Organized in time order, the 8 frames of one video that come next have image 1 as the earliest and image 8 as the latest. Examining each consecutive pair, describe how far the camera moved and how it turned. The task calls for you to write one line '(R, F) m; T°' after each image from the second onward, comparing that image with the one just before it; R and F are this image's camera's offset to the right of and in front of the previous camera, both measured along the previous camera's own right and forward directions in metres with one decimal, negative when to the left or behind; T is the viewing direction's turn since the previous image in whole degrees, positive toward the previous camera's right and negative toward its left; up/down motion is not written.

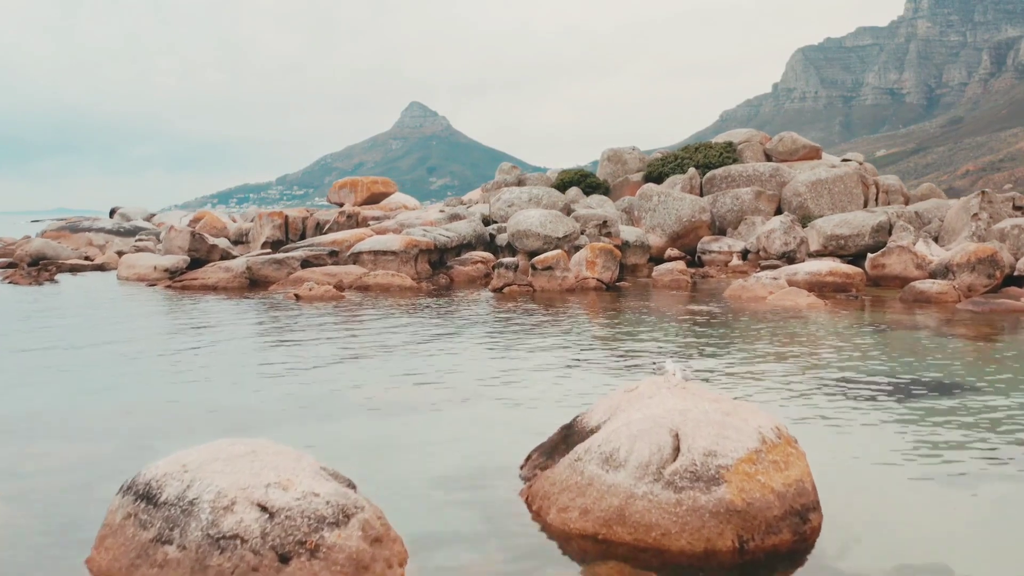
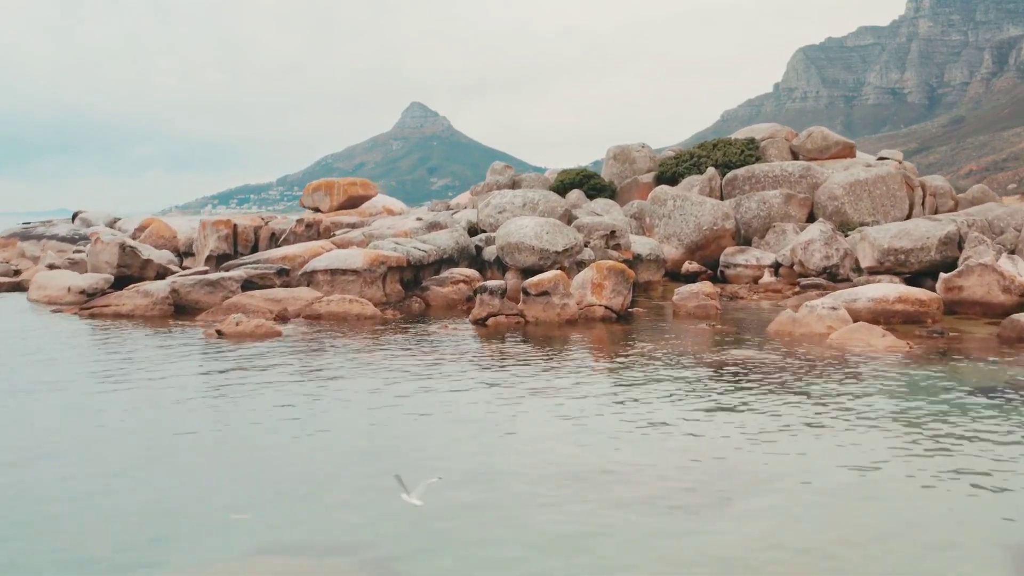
(+0.3, +5.3) m; 0°
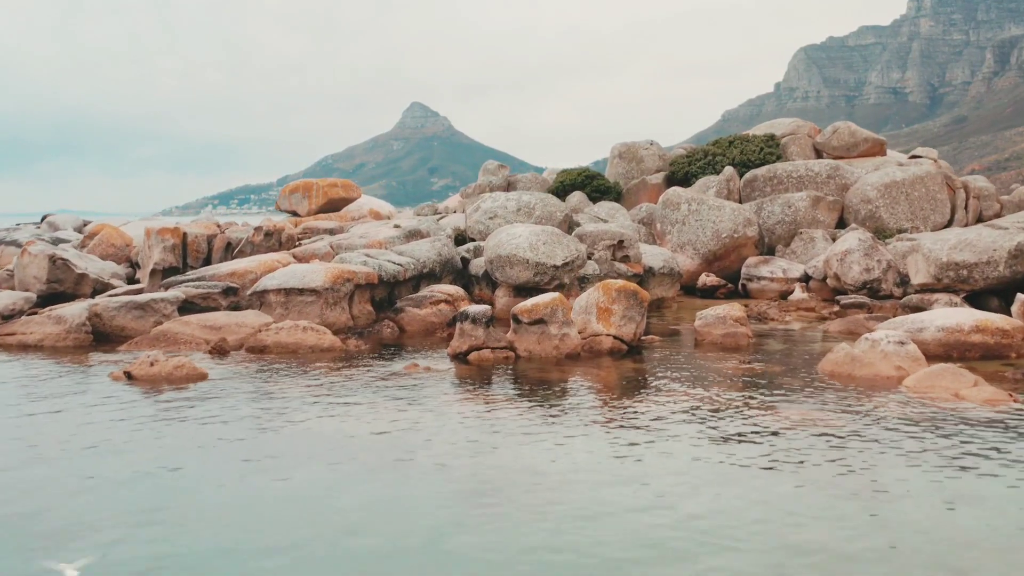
(+0.2, +3.8) m; 0°
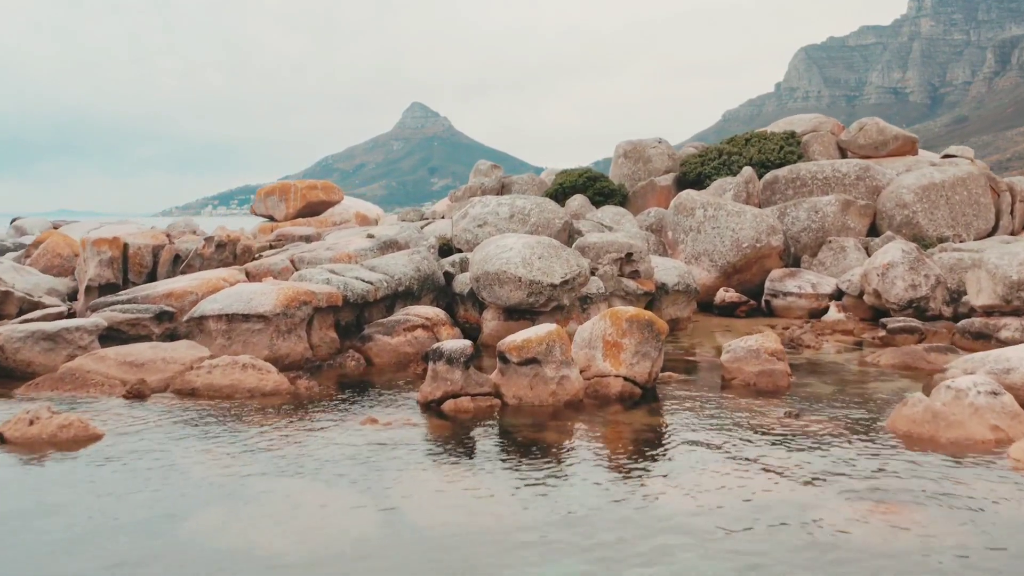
(+0.2, +3.3) m; 0°
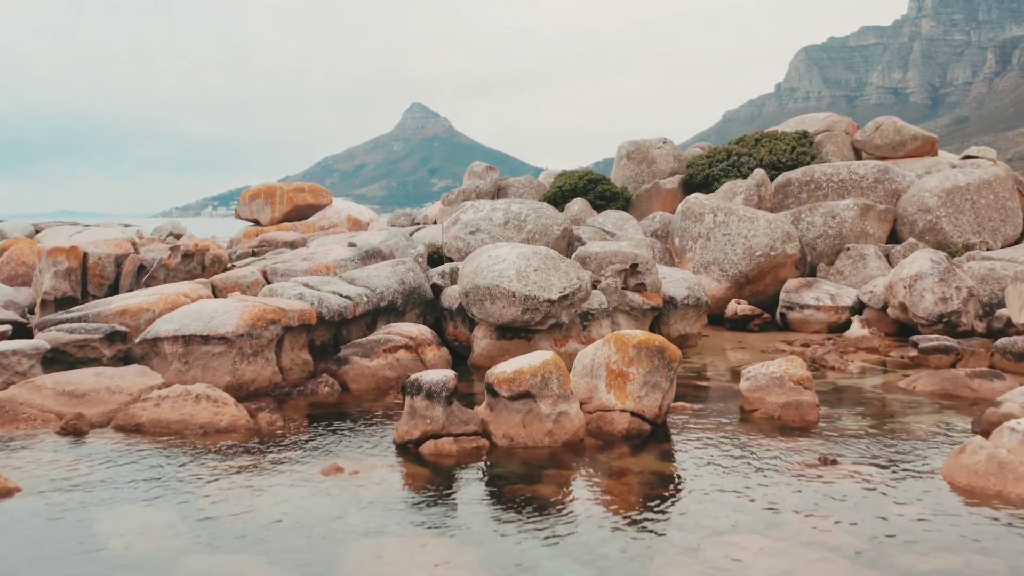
(+0.1, +1.8) m; 0°
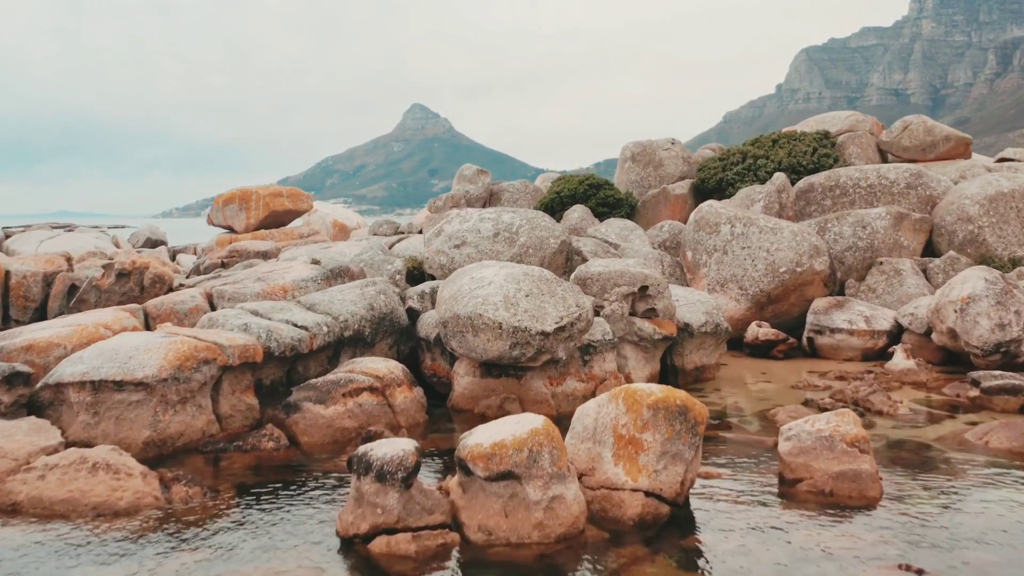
(+0.2, +2.7) m; 0°
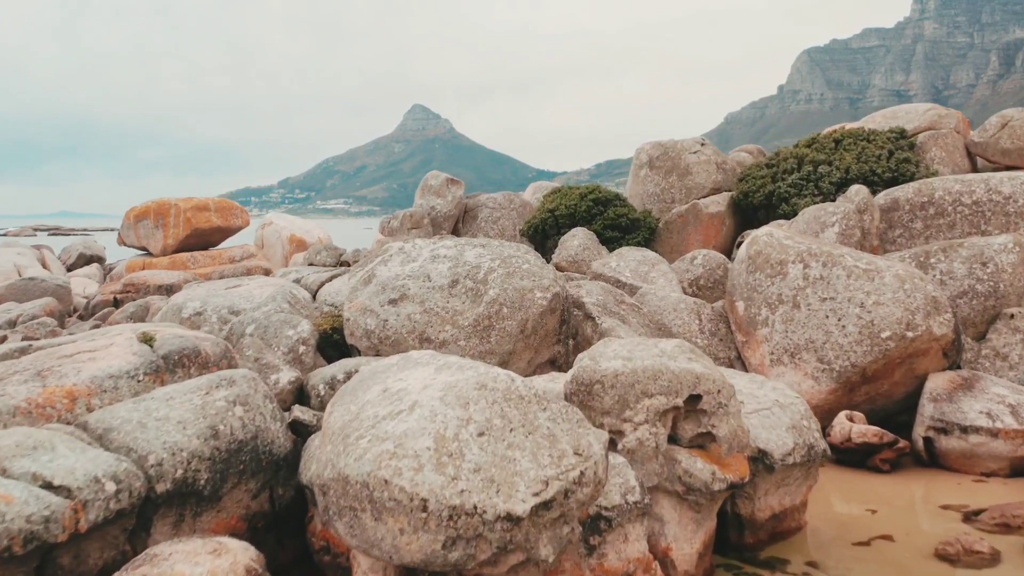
(+0.5, +6.7) m; 0°
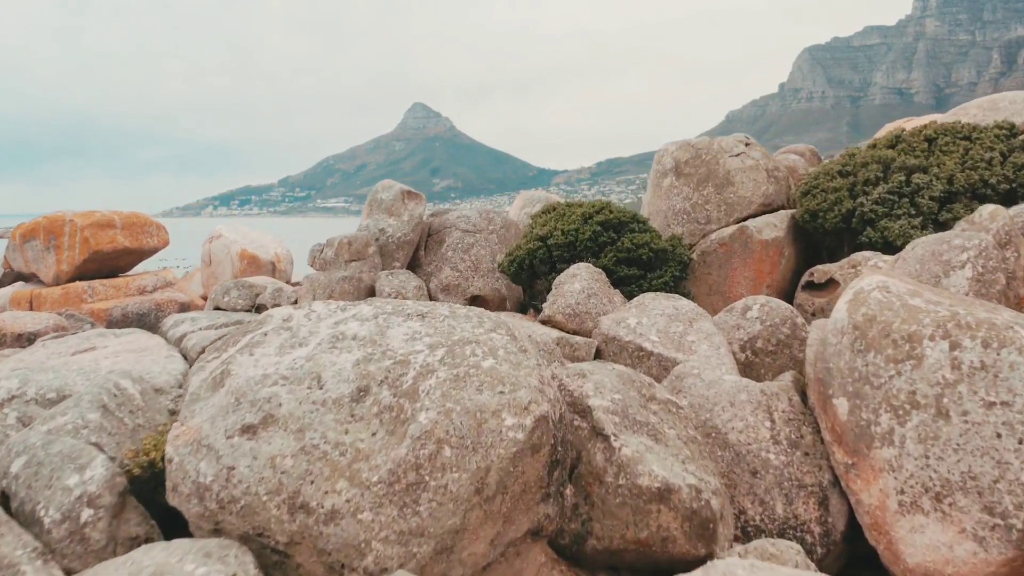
(+0.4, +5.6) m; 0°
